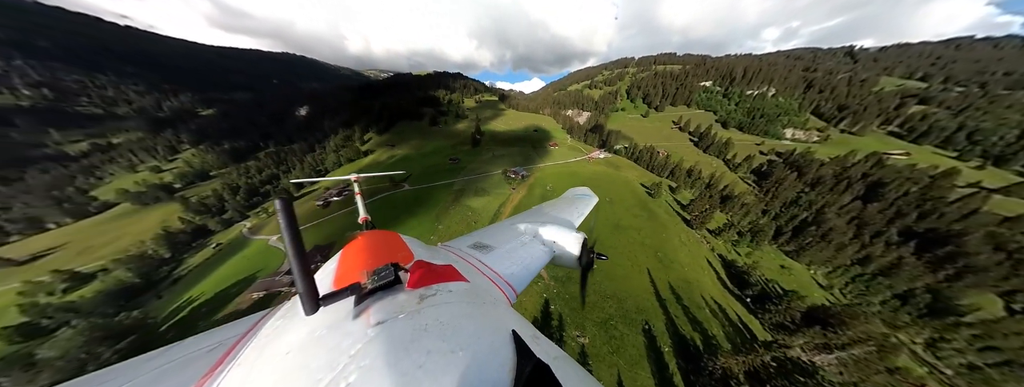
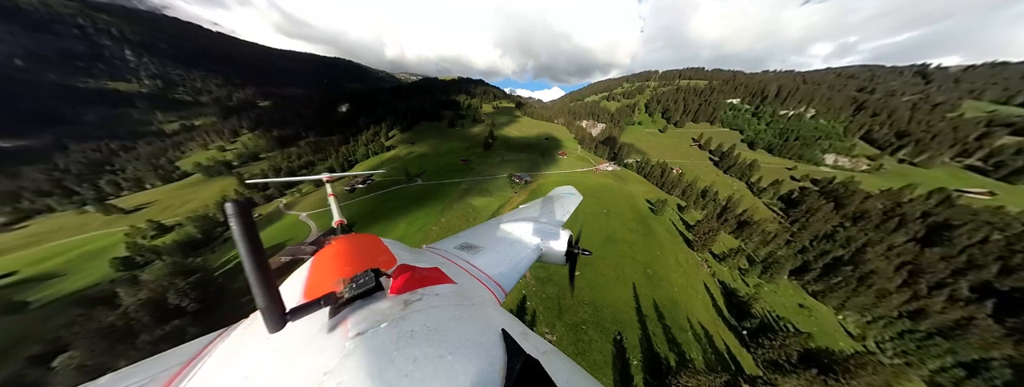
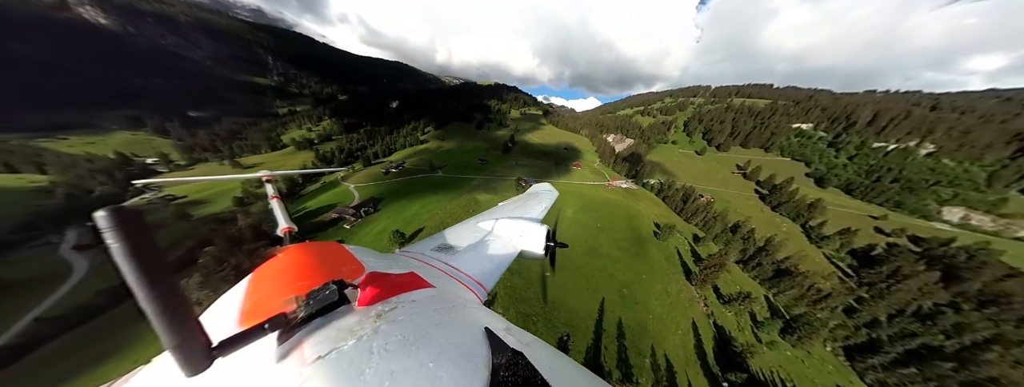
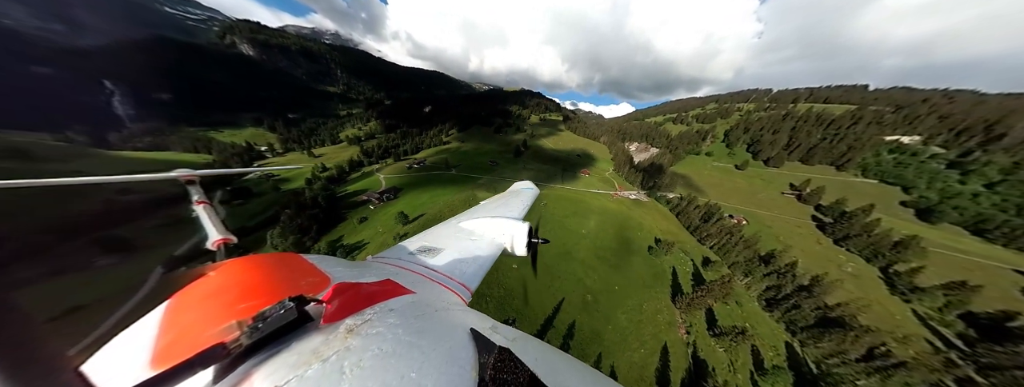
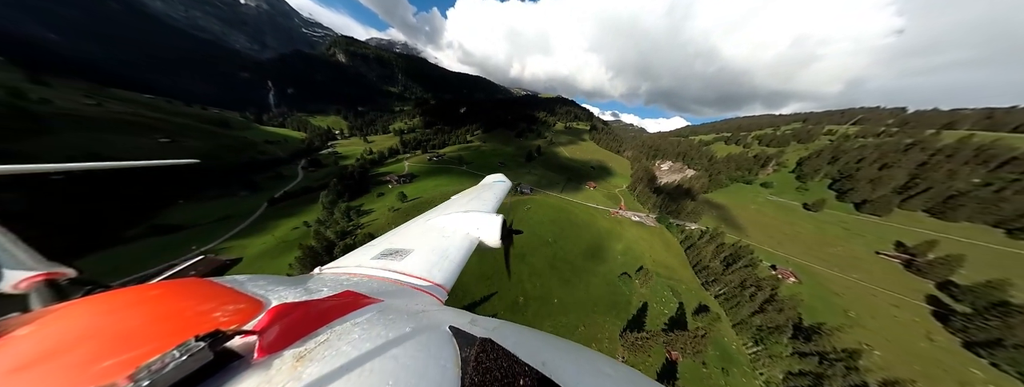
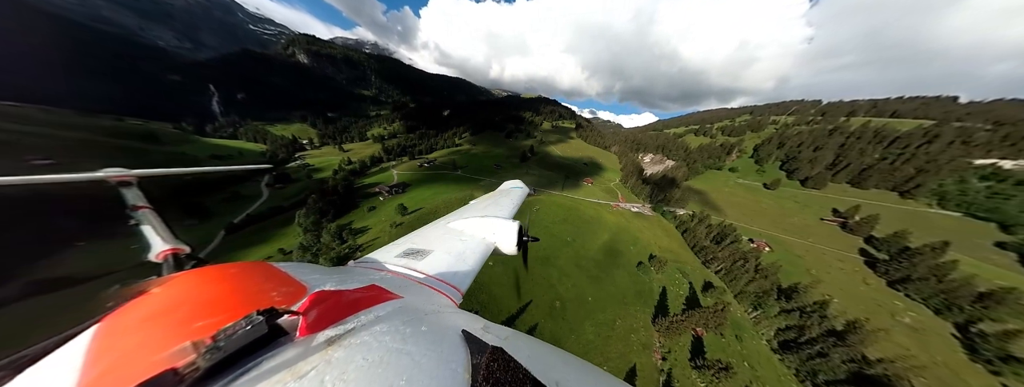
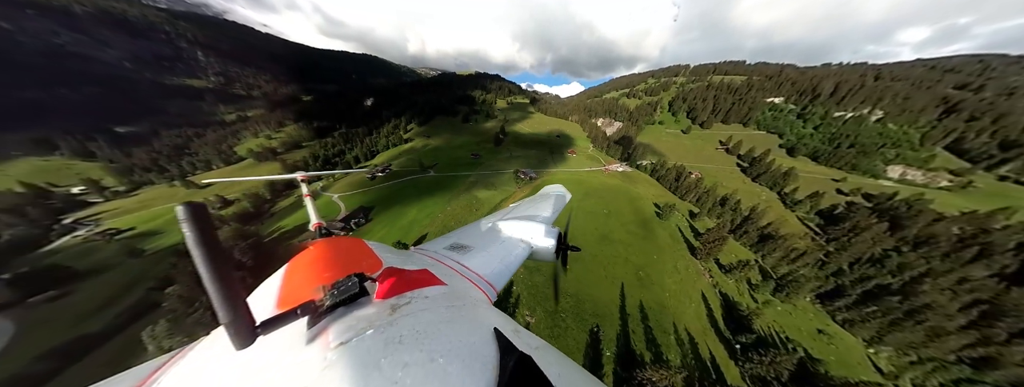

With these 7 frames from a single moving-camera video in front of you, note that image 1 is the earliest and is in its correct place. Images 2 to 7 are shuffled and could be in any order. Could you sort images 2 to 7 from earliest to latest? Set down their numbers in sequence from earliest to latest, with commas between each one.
2, 7, 3, 4, 6, 5
